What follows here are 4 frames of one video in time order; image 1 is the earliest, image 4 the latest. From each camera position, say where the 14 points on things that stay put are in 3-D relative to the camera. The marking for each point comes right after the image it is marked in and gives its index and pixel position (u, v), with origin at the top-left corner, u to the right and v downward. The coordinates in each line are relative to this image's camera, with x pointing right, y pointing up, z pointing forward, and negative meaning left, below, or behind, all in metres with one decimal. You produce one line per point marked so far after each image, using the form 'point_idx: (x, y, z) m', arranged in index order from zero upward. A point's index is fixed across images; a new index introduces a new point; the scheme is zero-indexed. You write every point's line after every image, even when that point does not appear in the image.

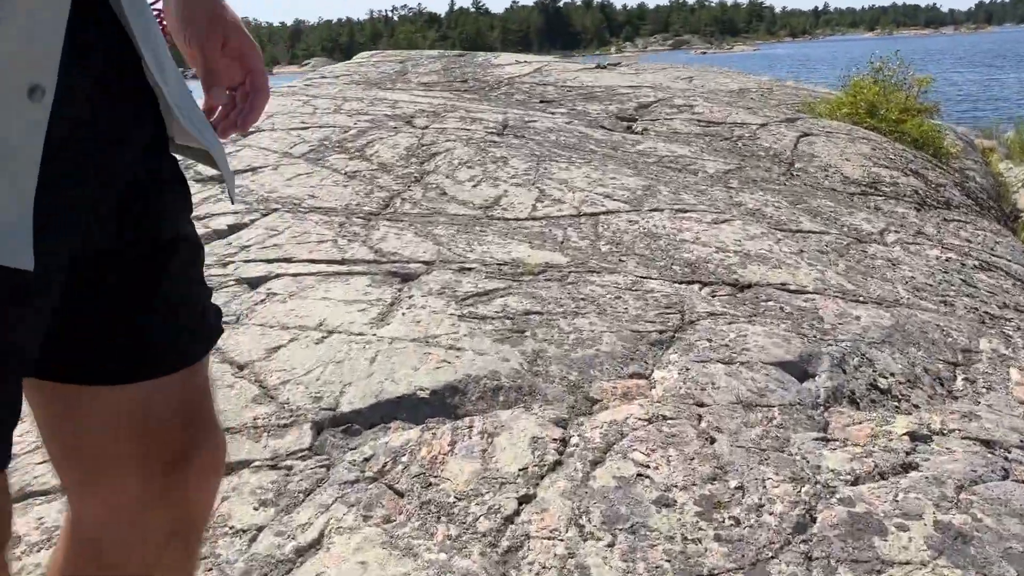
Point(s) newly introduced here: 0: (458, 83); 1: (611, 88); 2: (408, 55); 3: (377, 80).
0: (-0.5, +2.1, +9.5) m
1: (+1.0, +2.0, +9.5) m
2: (-1.3, +2.8, +11.3) m
3: (-1.3, +2.0, +9.1) m
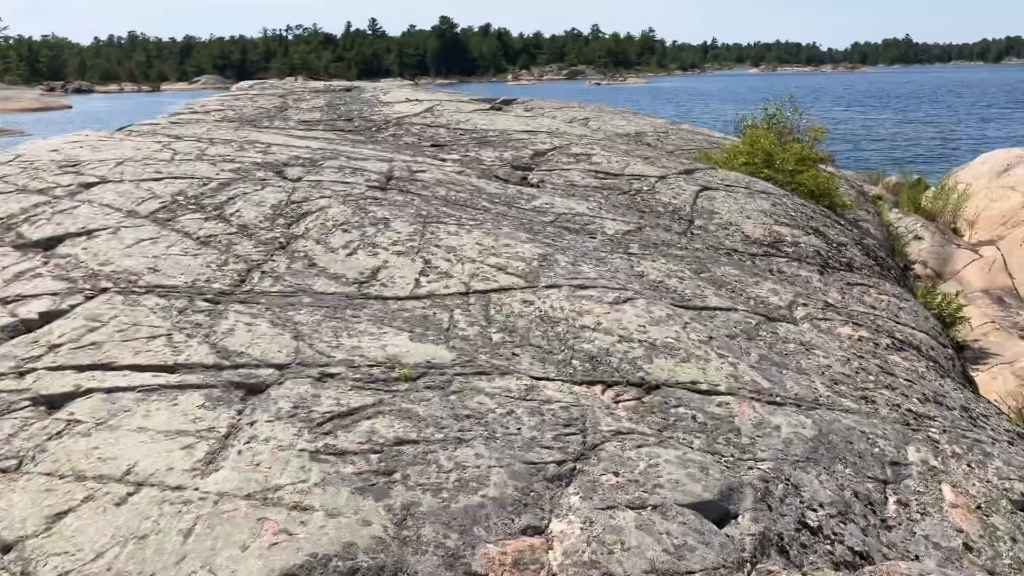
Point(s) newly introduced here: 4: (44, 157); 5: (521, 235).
0: (-1.6, +1.6, +8.9) m
1: (-0.1, +1.5, +9.0) m
2: (-2.5, +2.2, +10.6) m
3: (-2.3, +1.5, +8.4) m
4: (-2.9, +0.8, +5.8) m
5: (+0.1, +0.3, +5.4) m
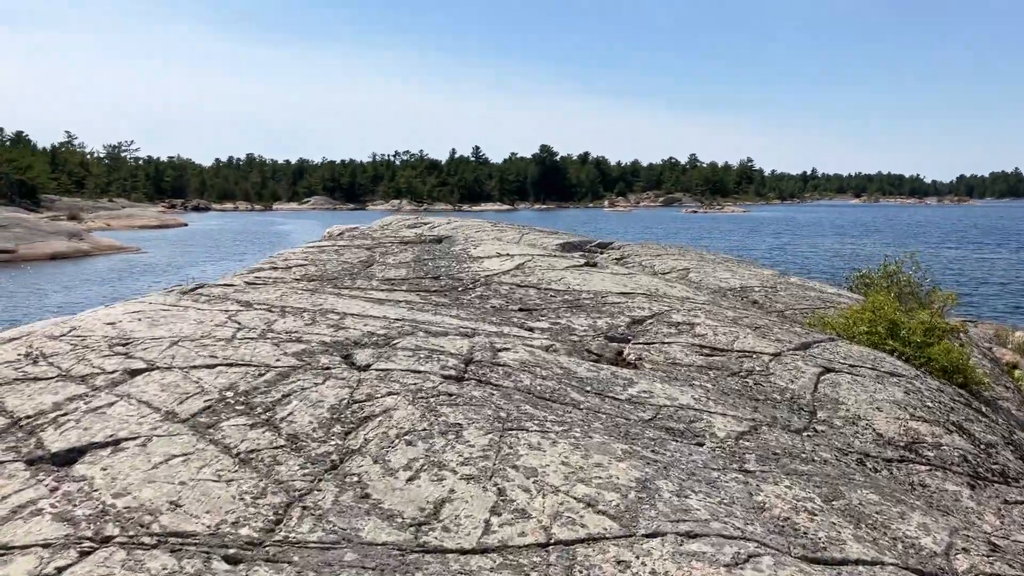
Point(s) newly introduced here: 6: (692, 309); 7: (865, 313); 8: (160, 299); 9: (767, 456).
0: (-0.7, +0.1, +8.3) m
1: (+0.8, -0.1, +8.3) m
2: (-1.5, +0.5, +10.2) m
3: (-1.5, +0.1, +7.9) m
4: (-2.4, -0.3, +5.4) m
5: (+0.5, -0.8, +4.6) m
6: (+1.6, -0.2, +8.2) m
7: (+3.5, -0.2, +9.2) m
8: (-2.4, -0.1, +6.3) m
9: (+1.4, -0.9, +5.0) m
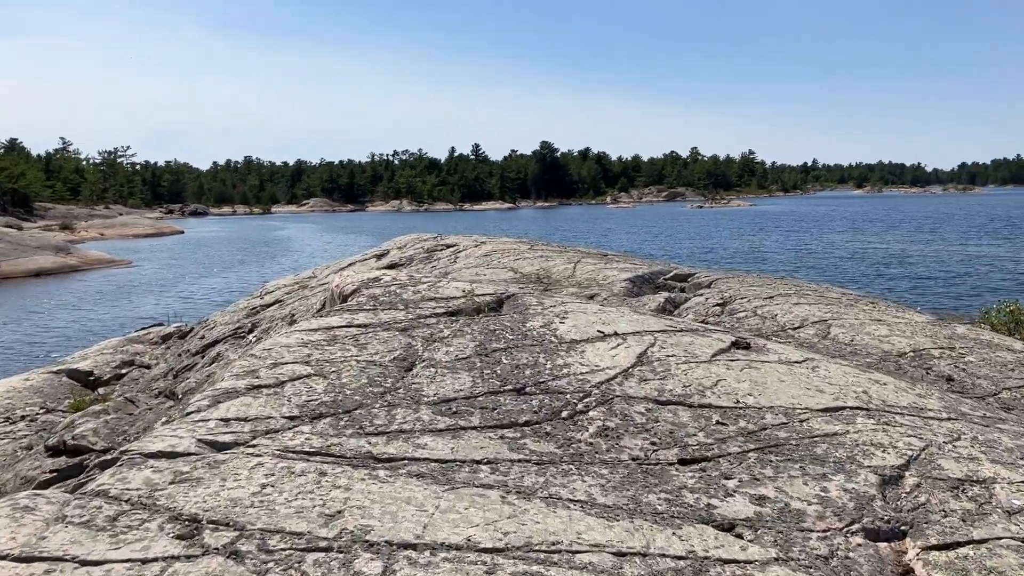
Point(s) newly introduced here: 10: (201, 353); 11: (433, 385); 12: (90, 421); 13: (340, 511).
0: (0.0, -0.6, +5.0) m
1: (+1.5, -0.7, +5.0) m
2: (-0.7, -0.1, +6.9) m
3: (-0.8, -0.6, +4.7) m
4: (-1.6, -1.0, +2.1) m
5: (+1.3, -1.4, +1.3) m
6: (+2.3, -0.8, +4.9) m
7: (+4.2, -0.8, +5.9) m
8: (-1.6, -0.8, +3.0) m
9: (+2.1, -1.5, +1.8) m
10: (-3.8, -0.8, +11.4) m
11: (-0.4, -0.5, +5.1) m
12: (-3.7, -1.2, +8.3) m
13: (-0.6, -0.8, +3.4) m
